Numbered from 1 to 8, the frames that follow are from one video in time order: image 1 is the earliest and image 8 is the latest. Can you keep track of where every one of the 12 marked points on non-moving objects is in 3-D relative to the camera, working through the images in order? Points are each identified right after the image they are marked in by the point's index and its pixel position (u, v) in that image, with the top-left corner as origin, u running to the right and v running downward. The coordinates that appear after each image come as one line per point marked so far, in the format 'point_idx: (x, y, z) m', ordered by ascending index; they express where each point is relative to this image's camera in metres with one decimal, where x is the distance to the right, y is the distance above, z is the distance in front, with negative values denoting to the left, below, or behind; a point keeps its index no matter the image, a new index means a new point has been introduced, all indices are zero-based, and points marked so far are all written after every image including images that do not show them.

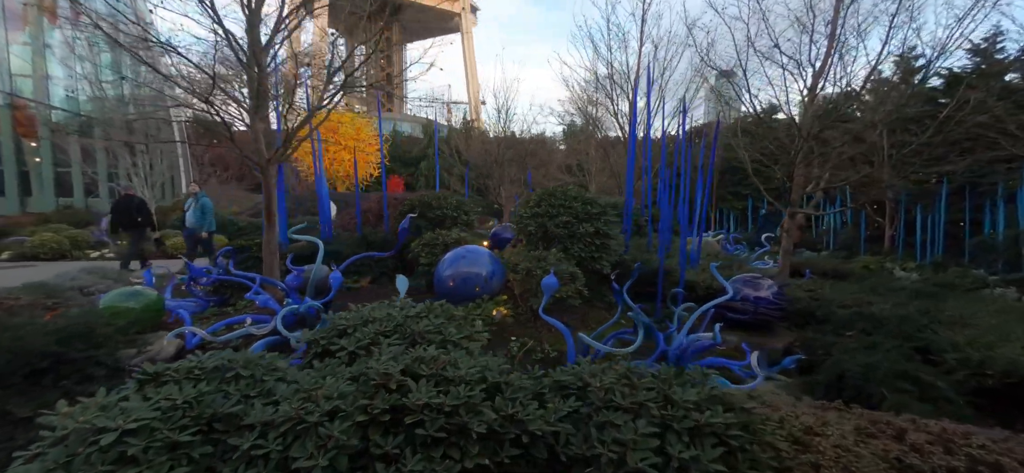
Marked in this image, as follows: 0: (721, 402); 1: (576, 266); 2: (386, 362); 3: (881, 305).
0: (+0.8, -0.7, +2.0) m
1: (+0.7, -0.3, +5.3) m
2: (-0.5, -0.5, +2.0) m
3: (+4.3, -0.8, +5.5) m
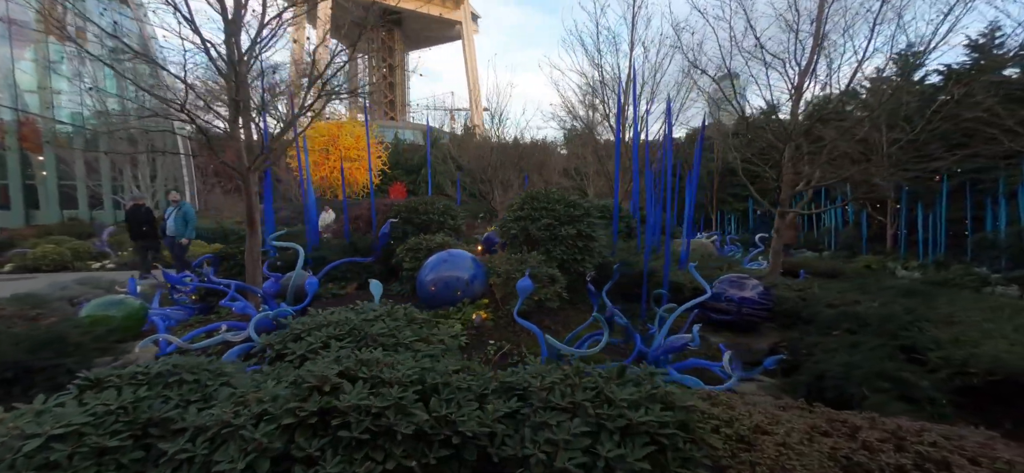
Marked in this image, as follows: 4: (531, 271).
0: (+0.6, -0.7, +2.0) m
1: (+0.5, -0.4, +5.3) m
2: (-0.8, -0.5, +2.0) m
3: (+4.1, -0.8, +5.5) m
4: (+0.2, -0.4, +4.8) m
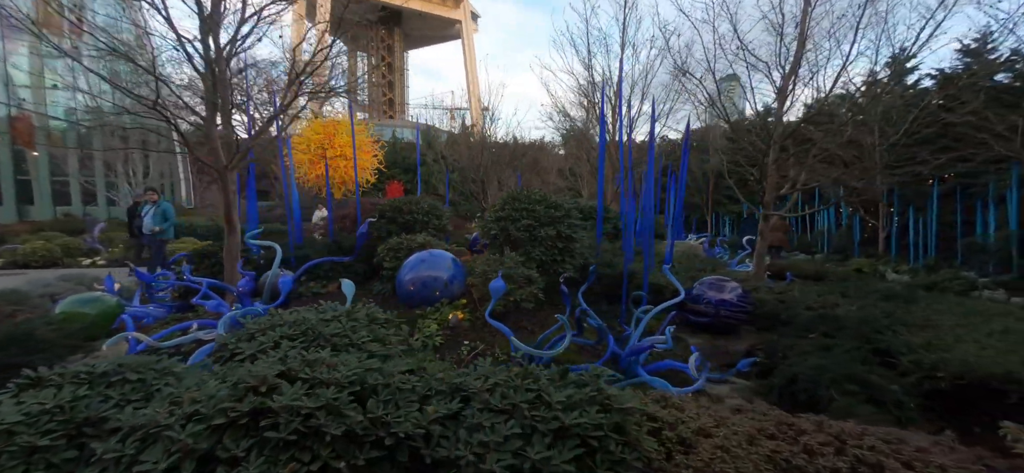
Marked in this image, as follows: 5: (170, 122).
0: (+0.4, -0.7, +2.0) m
1: (+0.3, -0.4, +5.3) m
2: (-1.0, -0.5, +2.0) m
3: (+3.8, -0.8, +5.5) m
4: (0.0, -0.4, +4.8) m
5: (-2.8, +1.0, +4.1) m
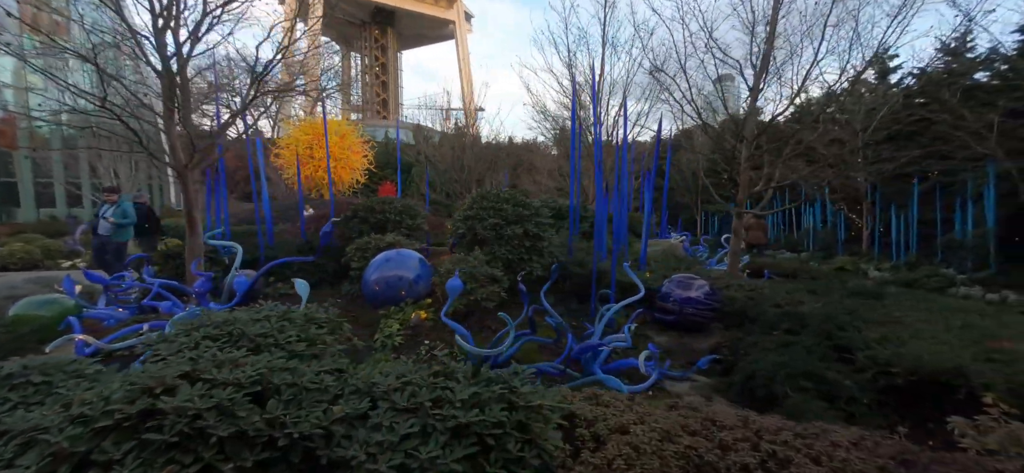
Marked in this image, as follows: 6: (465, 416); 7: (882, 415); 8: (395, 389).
0: (0.0, -0.7, +2.0) m
1: (-0.1, -0.4, +5.3) m
2: (-1.4, -0.5, +2.0) m
3: (+3.4, -0.8, +5.5) m
4: (-0.4, -0.4, +4.8) m
5: (-3.2, +0.9, +4.0) m
6: (-0.2, -0.7, +1.8) m
7: (+3.0, -1.4, +3.9) m
8: (-0.5, -0.6, +2.0) m
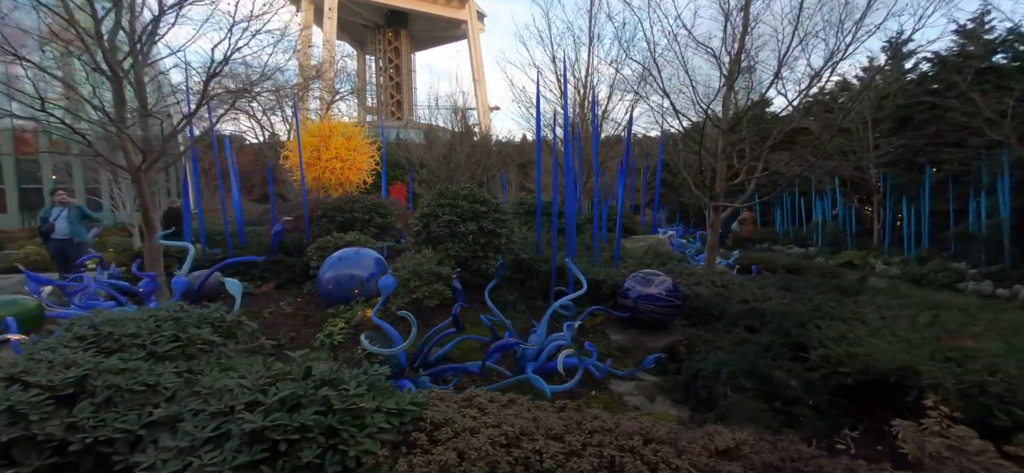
0: (-0.7, -0.7, +1.9) m
1: (-0.6, -0.3, +5.2) m
2: (-2.1, -0.5, +2.0) m
3: (+2.9, -0.7, +5.2) m
4: (-1.0, -0.3, +4.8) m
5: (-3.8, +0.9, +4.1) m
6: (-0.9, -0.7, +1.7) m
7: (+2.4, -1.4, +3.7) m
8: (-1.2, -0.6, +2.0) m
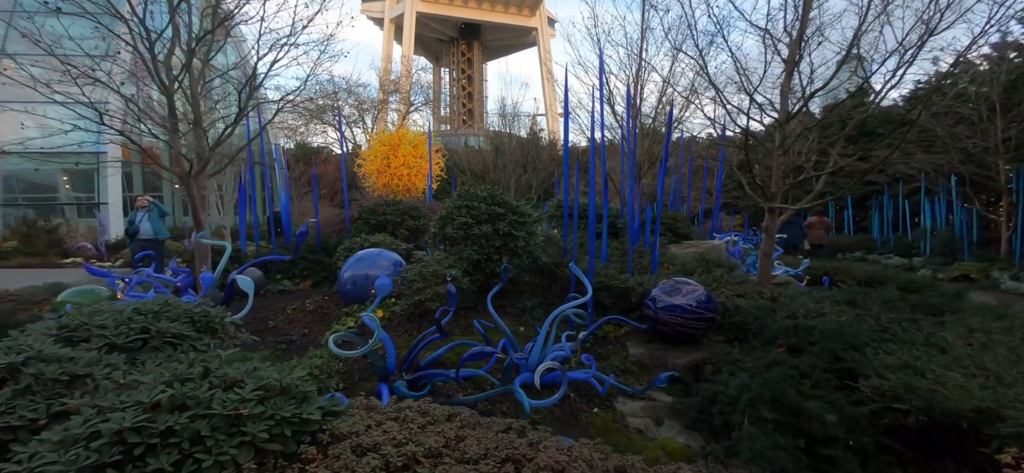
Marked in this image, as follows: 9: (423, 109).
0: (-1.2, -0.7, +1.9) m
1: (-0.5, -0.4, +5.1) m
2: (-2.5, -0.5, +2.2) m
3: (+3.0, -0.8, +4.5) m
4: (-0.9, -0.3, +4.7) m
5: (-3.7, +1.0, +4.6) m
6: (-1.4, -0.7, +1.7) m
7: (+2.2, -1.4, +3.0) m
8: (-1.6, -0.6, +2.0) m
9: (-3.4, +4.7, +17.8) m
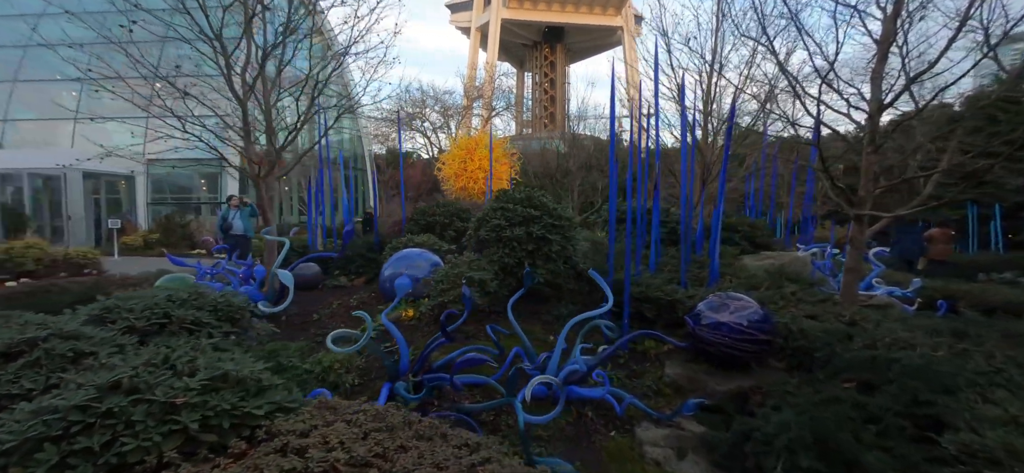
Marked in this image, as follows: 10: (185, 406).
0: (-1.4, -0.6, +2.0) m
1: (-0.1, -0.4, +5.0) m
2: (-2.7, -0.5, +2.5) m
3: (+3.2, -0.9, +3.7) m
4: (-0.6, -0.4, +4.7) m
5: (-3.4, +1.0, +5.2) m
6: (-1.7, -0.6, +1.8) m
7: (+2.1, -1.5, +2.4) m
8: (-1.9, -0.6, +2.2) m
9: (-0.3, +4.6, +18.1) m
10: (-1.3, -0.7, +1.9) m
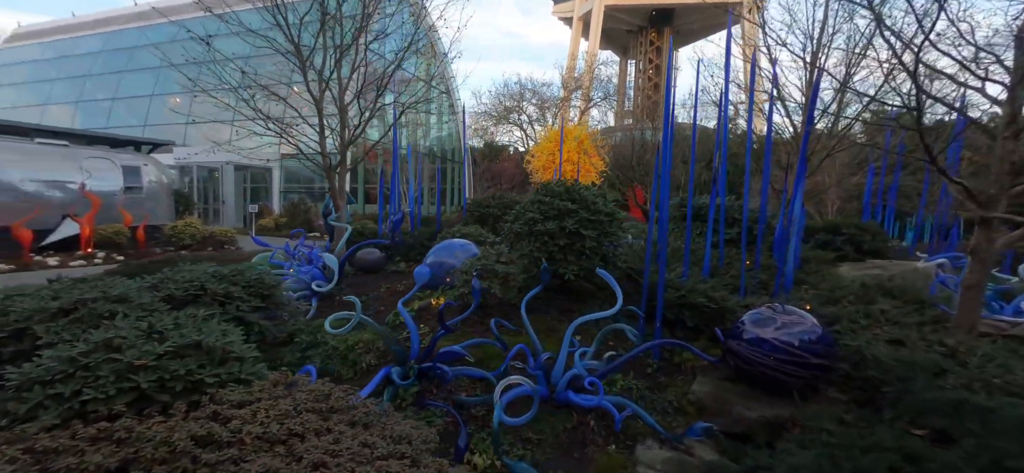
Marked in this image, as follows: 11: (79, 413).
0: (-1.8, -0.6, +2.3) m
1: (+0.2, -0.3, +4.9) m
2: (-2.9, -0.3, +3.1) m
3: (+3.1, -1.0, +2.8) m
4: (-0.3, -0.3, +4.7) m
5: (-2.8, +1.2, +5.8) m
6: (-2.1, -0.5, +2.2) m
7: (+1.7, -1.6, +1.8) m
8: (-2.2, -0.5, +2.6) m
9: (+3.5, +4.8, +17.5) m
10: (-1.7, -0.6, +2.2) m
11: (-1.9, -0.8, +2.0) m
